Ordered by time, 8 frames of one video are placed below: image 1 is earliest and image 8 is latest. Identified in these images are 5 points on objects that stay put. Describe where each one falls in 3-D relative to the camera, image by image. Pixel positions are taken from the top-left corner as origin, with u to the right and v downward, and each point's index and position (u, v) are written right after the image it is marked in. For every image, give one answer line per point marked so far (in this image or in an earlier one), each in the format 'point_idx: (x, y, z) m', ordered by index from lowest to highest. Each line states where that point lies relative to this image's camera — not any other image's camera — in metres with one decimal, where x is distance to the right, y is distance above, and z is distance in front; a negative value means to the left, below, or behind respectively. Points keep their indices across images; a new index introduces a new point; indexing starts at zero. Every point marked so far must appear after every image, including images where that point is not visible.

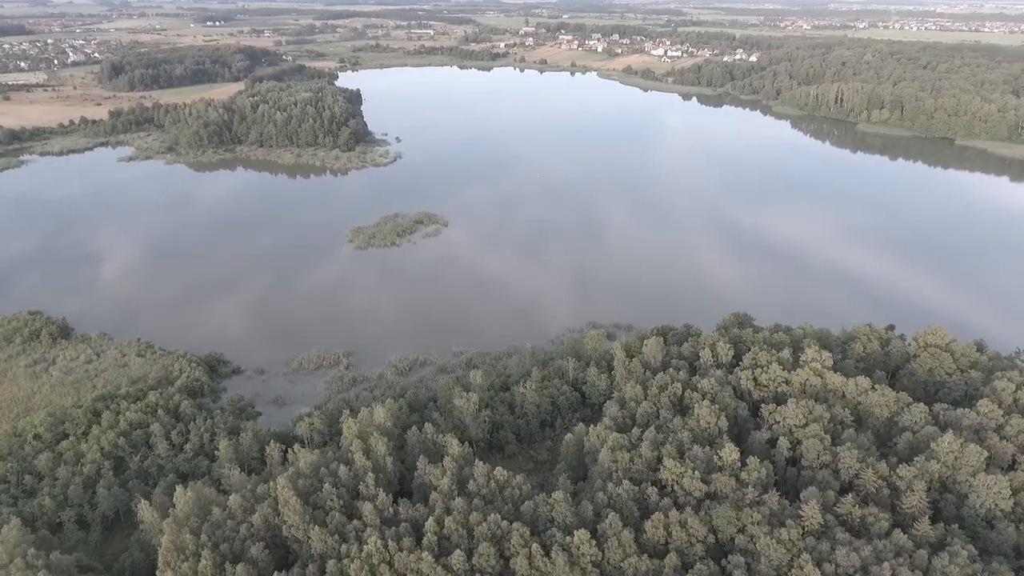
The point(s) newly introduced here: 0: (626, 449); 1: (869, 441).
0: (+3.7, -5.3, +19.3) m
1: (+11.8, -5.1, +19.6) m
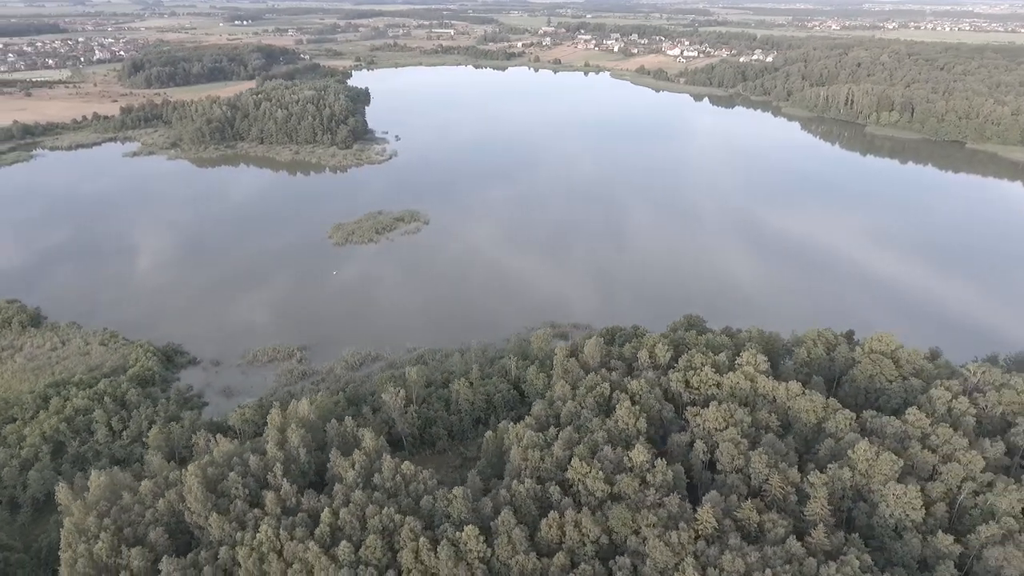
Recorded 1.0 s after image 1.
0: (+0.9, -5.3, +19.3) m
1: (+9.0, -5.2, +19.3) m
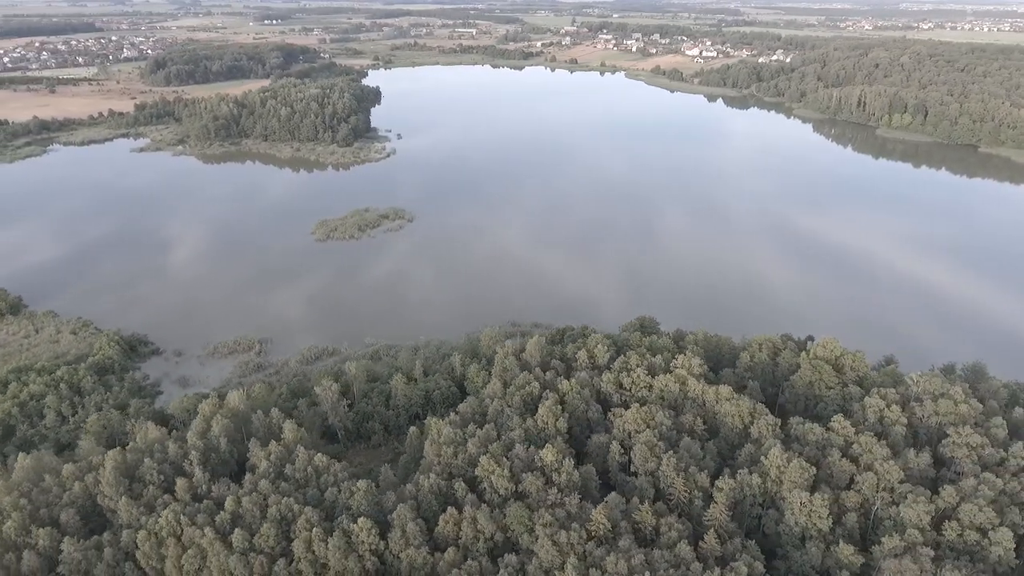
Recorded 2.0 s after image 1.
0: (-1.9, -5.2, +19.4) m
1: (+6.2, -5.3, +19.1) m
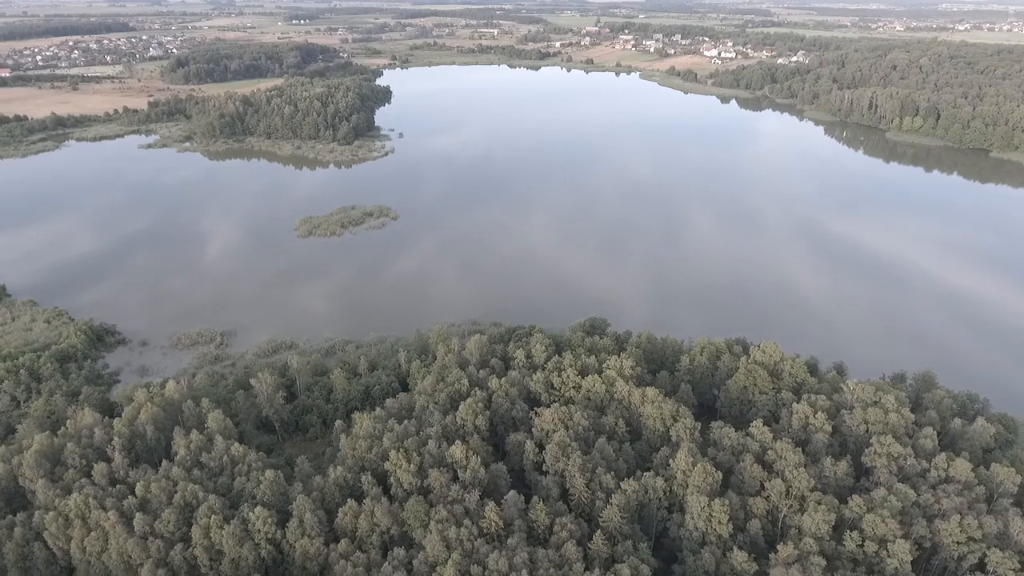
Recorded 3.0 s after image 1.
0: (-4.7, -5.0, +19.7) m
1: (+3.4, -5.3, +19.0) m
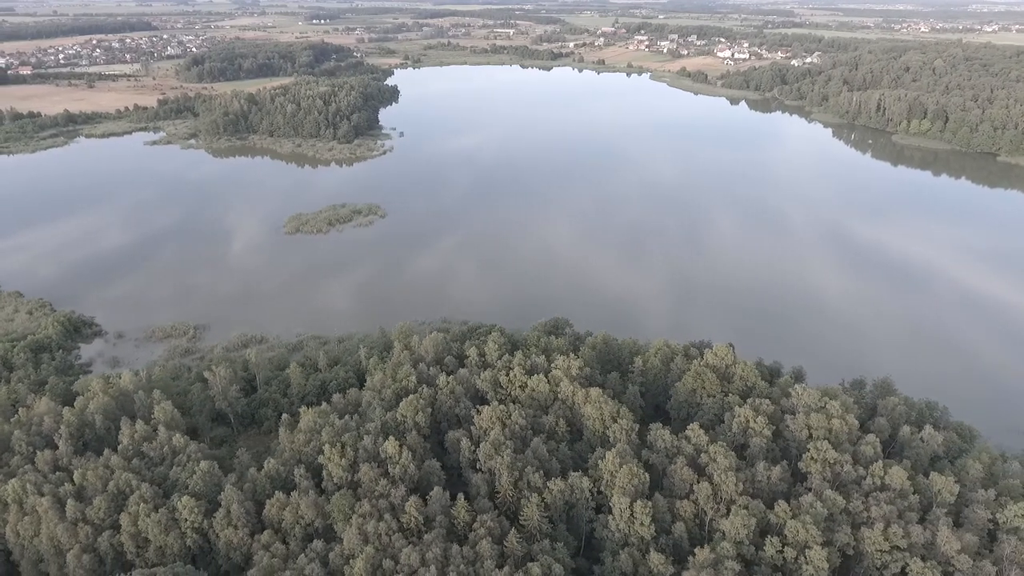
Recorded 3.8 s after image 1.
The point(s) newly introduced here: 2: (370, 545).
0: (-6.8, -4.9, +19.9) m
1: (+1.2, -5.3, +19.0) m
2: (-3.8, -6.8, +15.5) m
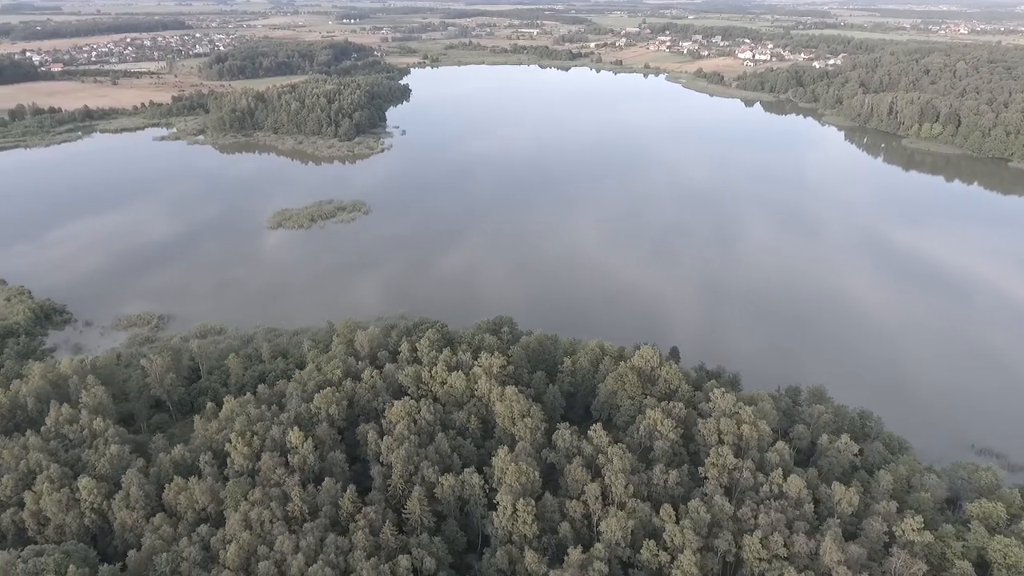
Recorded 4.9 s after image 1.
0: (-9.9, -4.6, +20.4) m
1: (-1.9, -5.2, +19.1) m
2: (-7.1, -6.6, +15.8) m
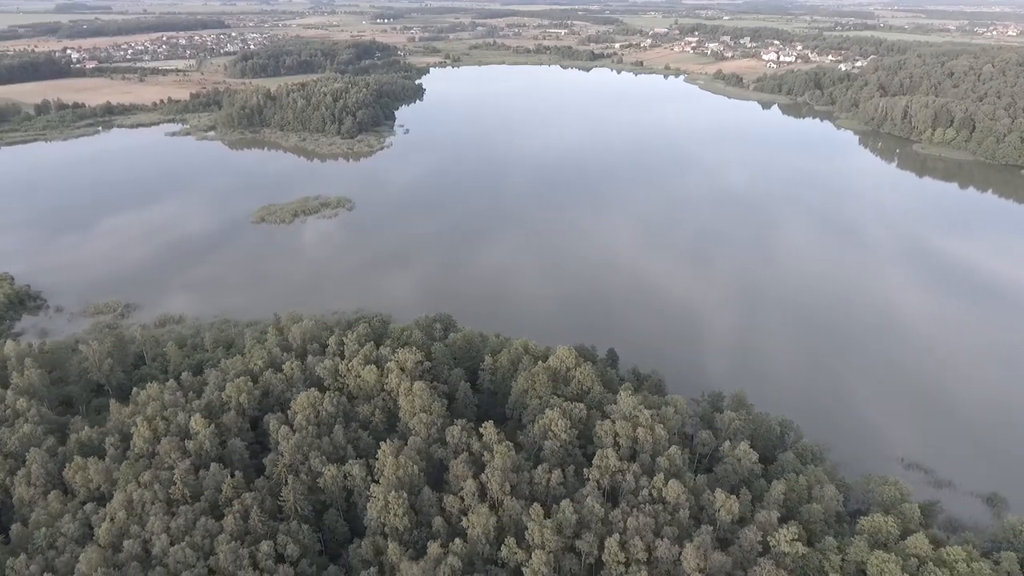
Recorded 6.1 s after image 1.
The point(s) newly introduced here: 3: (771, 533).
0: (-13.3, -4.2, +21.1) m
1: (-5.4, -5.0, +19.5) m
2: (-10.8, -6.3, +16.4) m
3: (+7.3, -6.9, +16.5) m
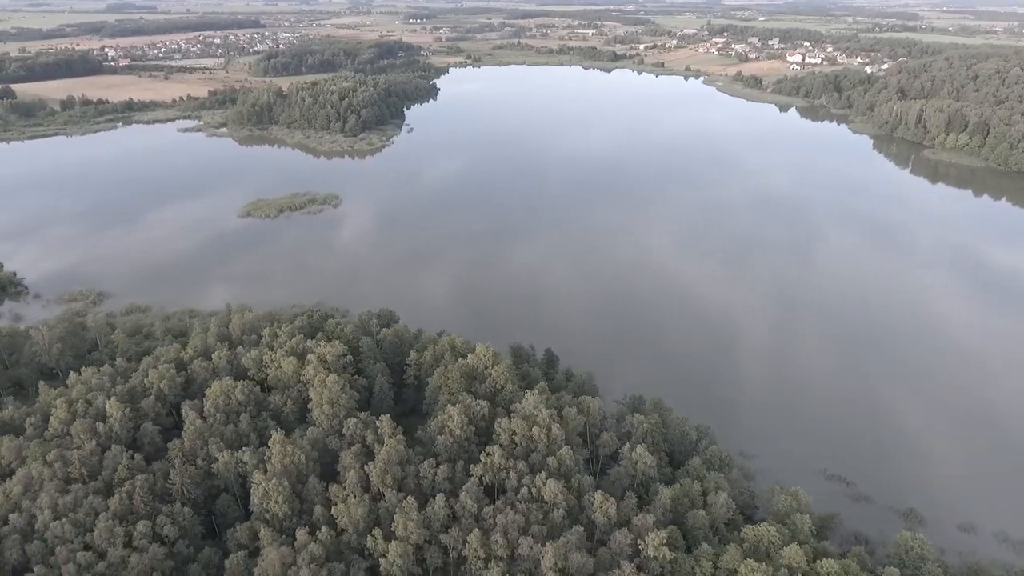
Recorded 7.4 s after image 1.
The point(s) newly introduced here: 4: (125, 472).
0: (-16.6, -3.8, +22.1) m
1: (-8.8, -4.8, +20.0) m
2: (-14.4, -5.9, +17.3) m
3: (+3.7, -7.0, +16.4) m
4: (-11.8, -5.6, +17.9) m
